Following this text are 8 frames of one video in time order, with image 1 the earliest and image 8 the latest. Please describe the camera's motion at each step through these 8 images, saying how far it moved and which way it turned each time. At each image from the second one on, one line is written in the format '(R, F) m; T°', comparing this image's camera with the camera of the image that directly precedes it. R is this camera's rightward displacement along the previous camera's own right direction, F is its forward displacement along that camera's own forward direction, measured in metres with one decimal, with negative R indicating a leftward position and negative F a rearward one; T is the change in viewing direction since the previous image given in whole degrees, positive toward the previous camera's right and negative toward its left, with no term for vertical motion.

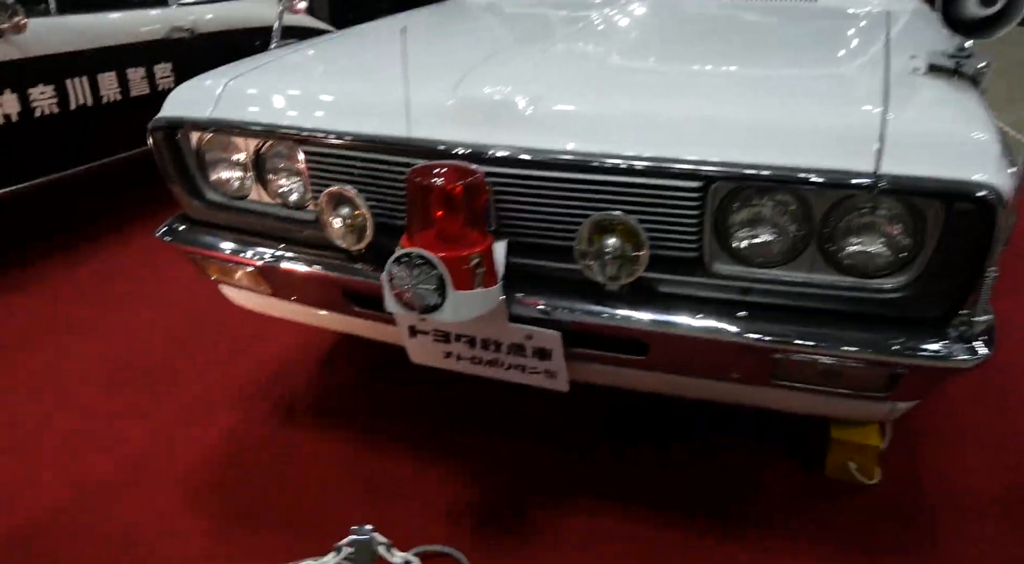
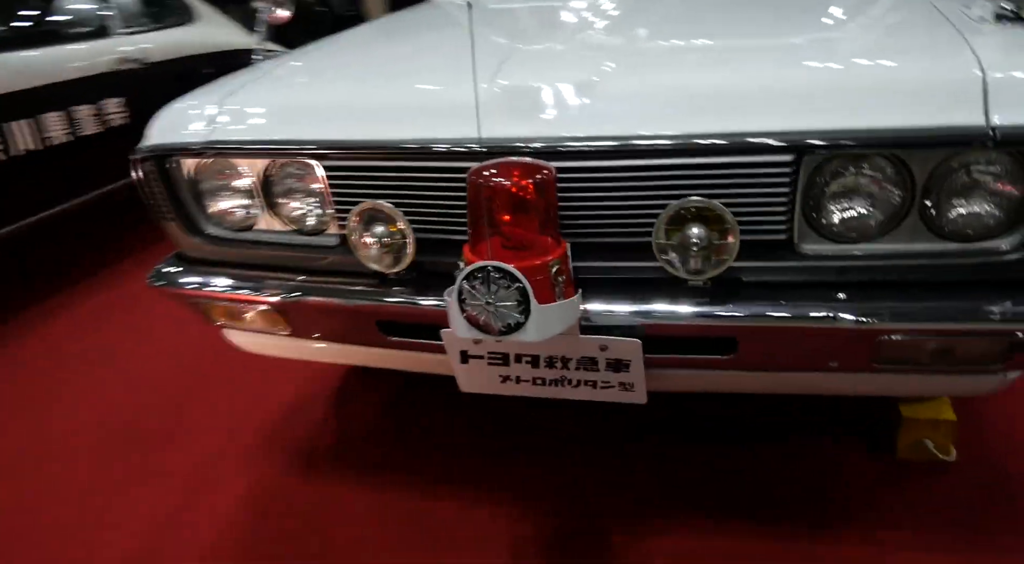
(-0.2, +0.2) m; +4°
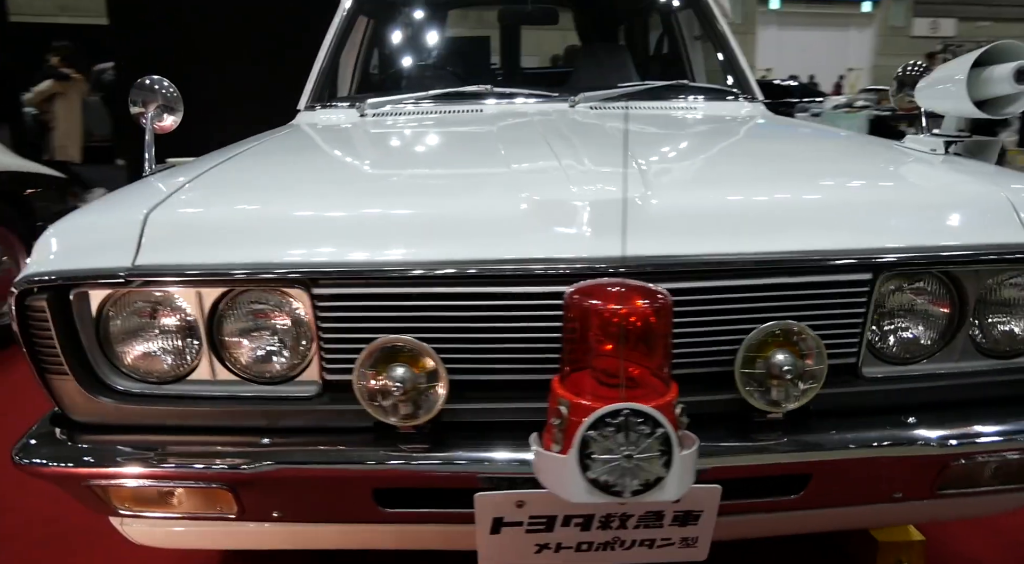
(-0.4, +0.3) m; +18°
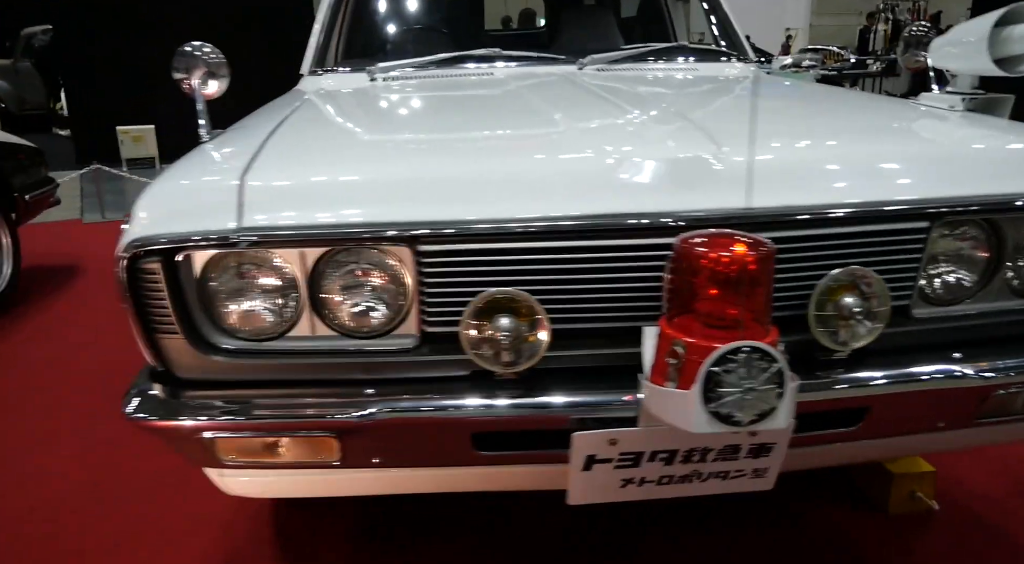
(-0.2, -0.1) m; +4°
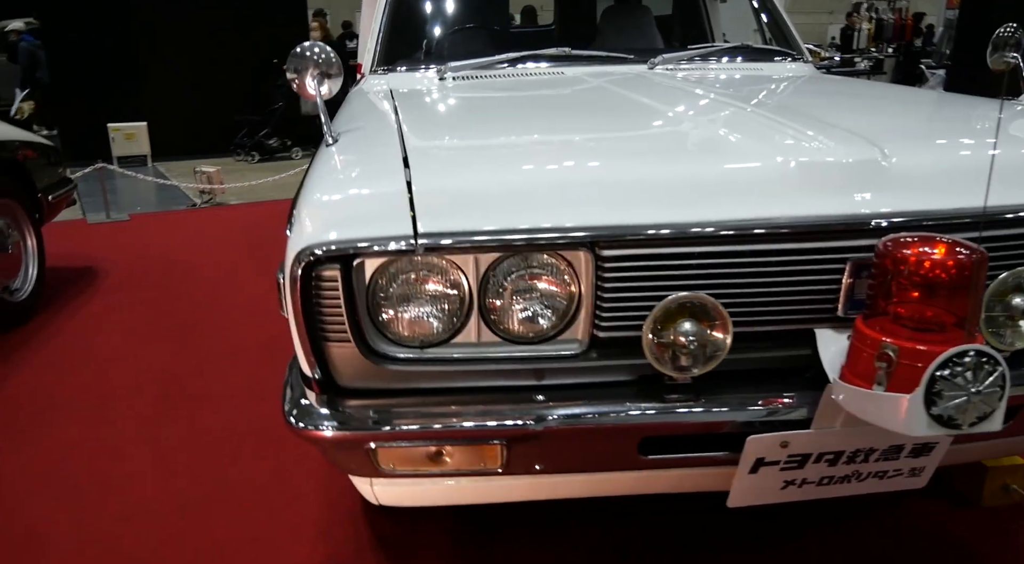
(-0.3, 0.0) m; +2°
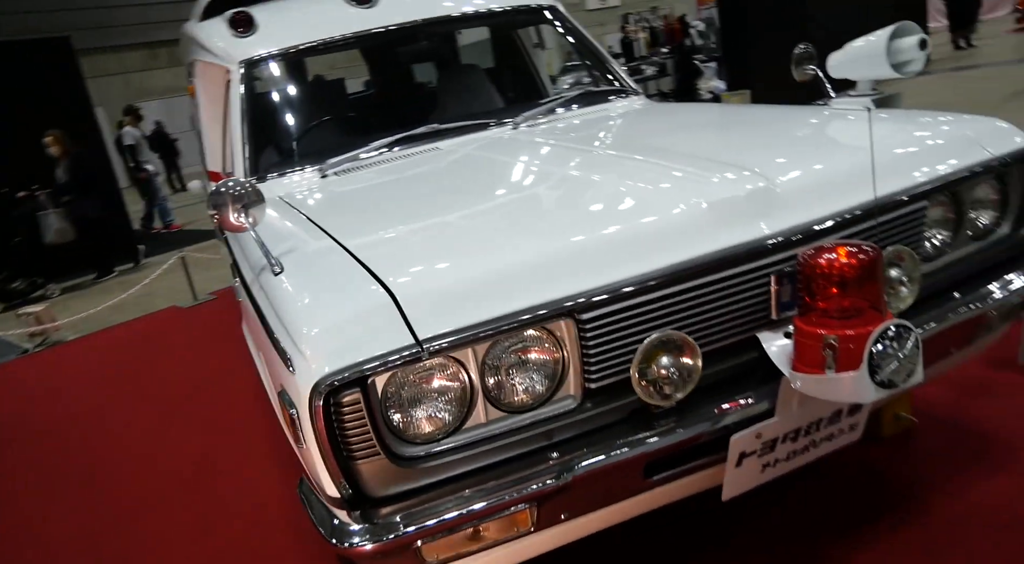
(-0.2, -0.1) m; +12°
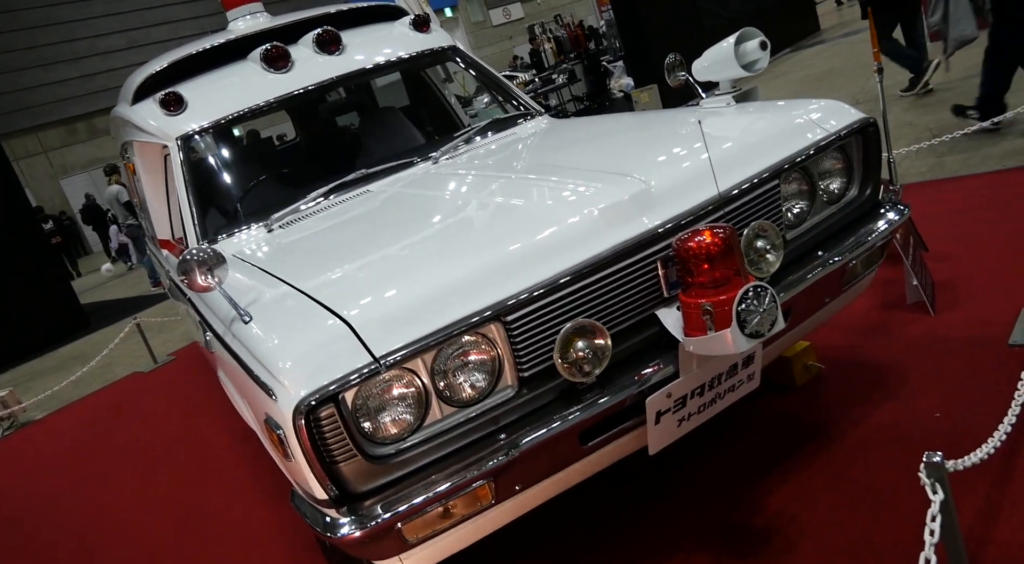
(0.0, -0.3) m; +4°
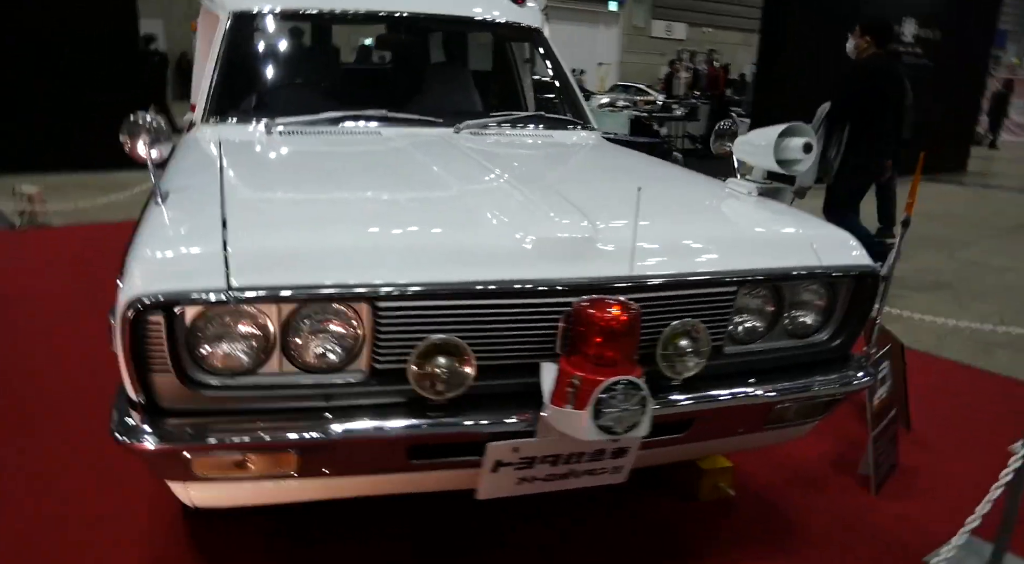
(+0.3, +0.1) m; -4°
